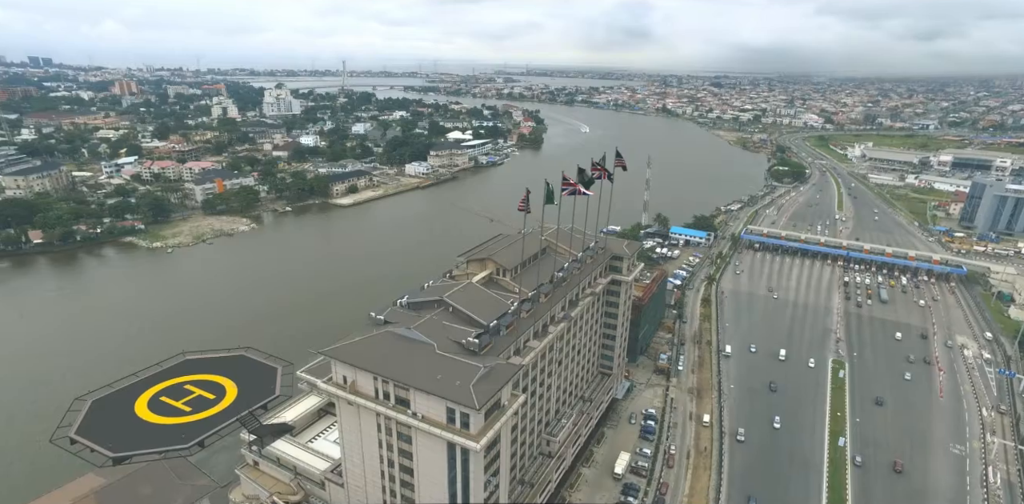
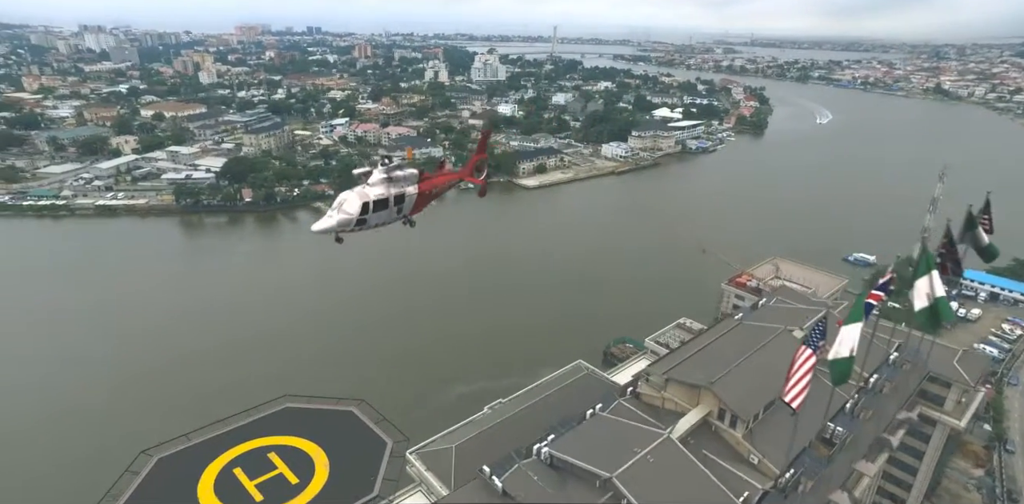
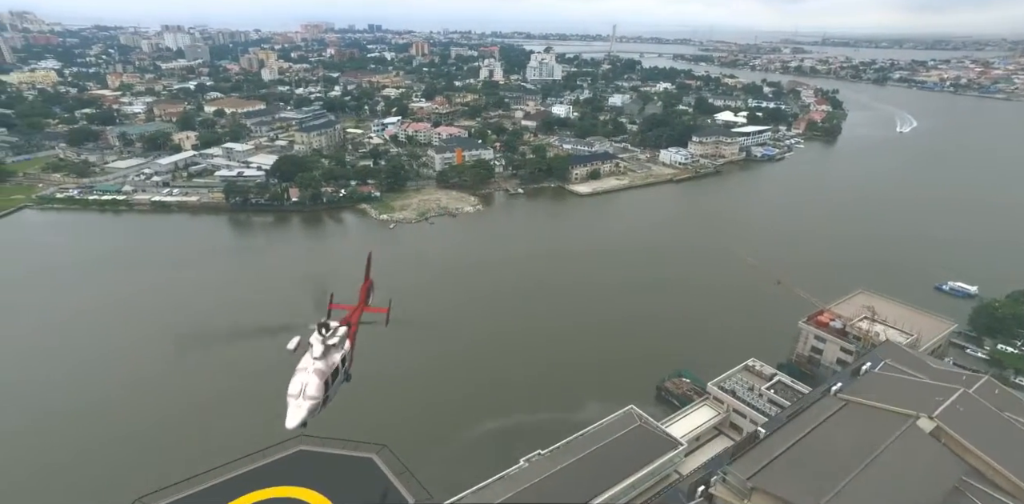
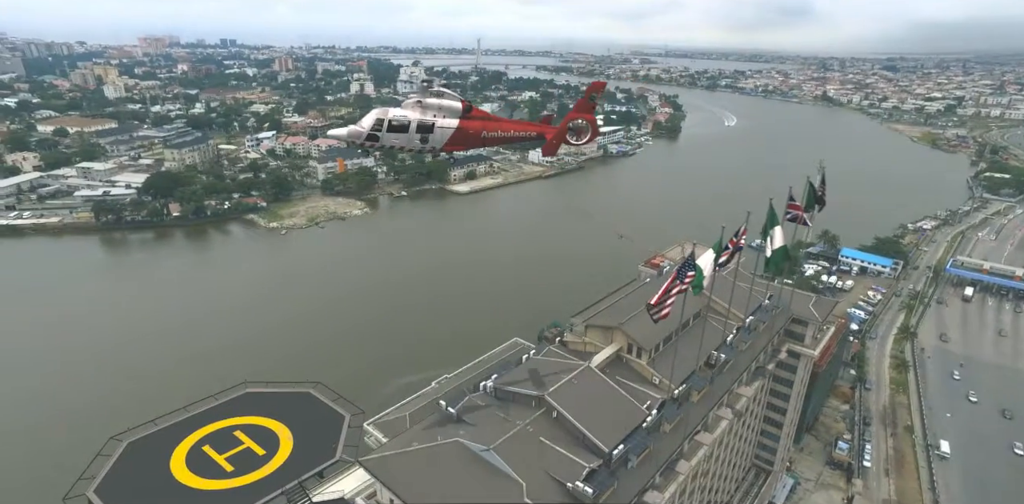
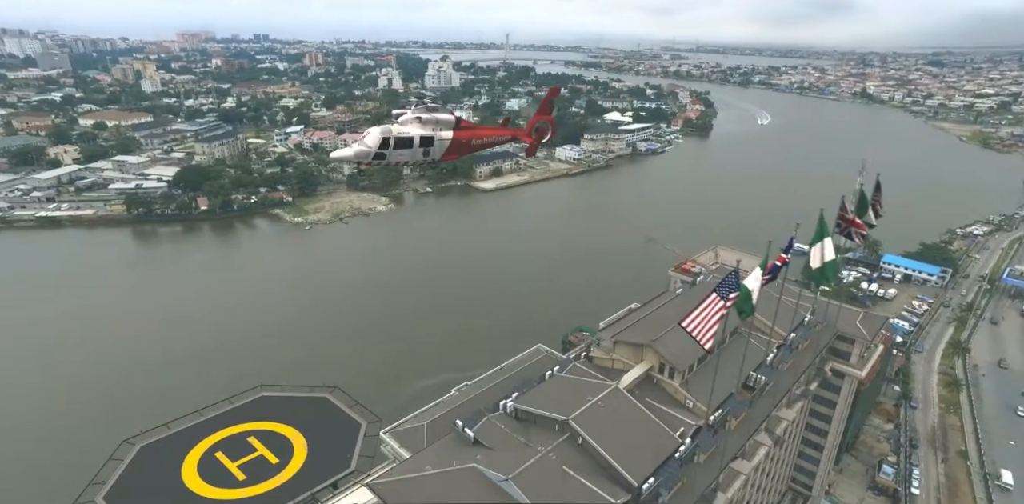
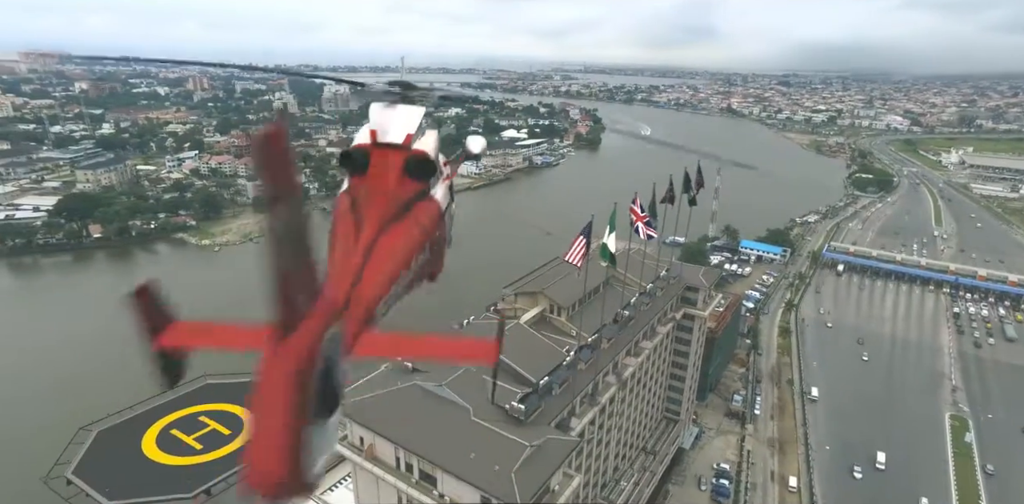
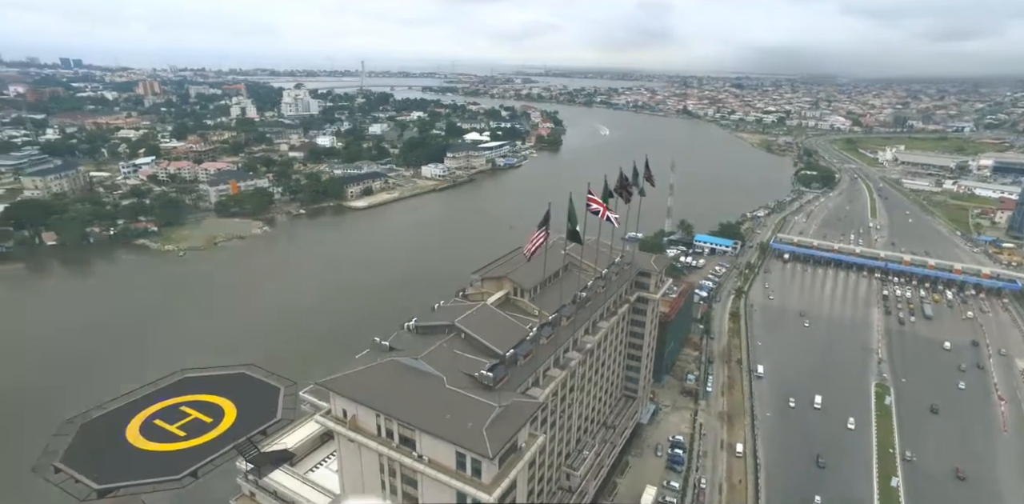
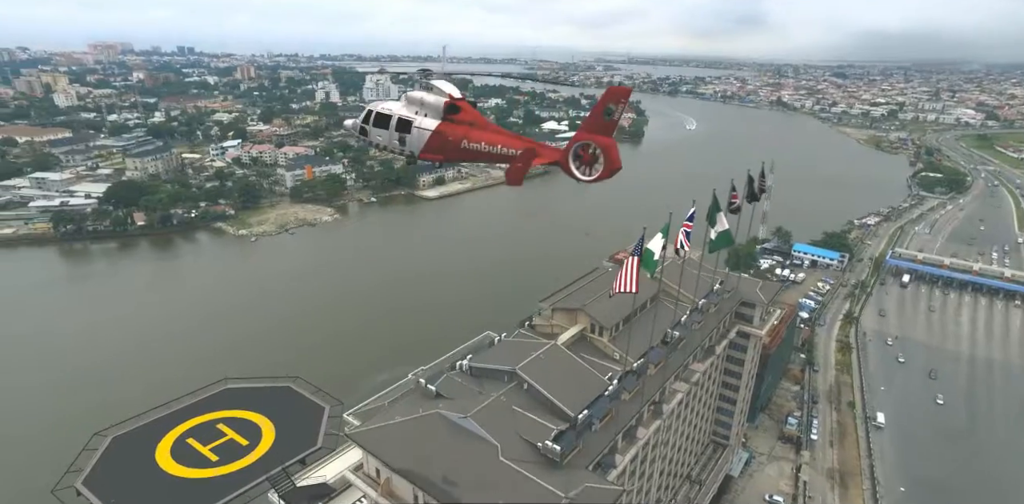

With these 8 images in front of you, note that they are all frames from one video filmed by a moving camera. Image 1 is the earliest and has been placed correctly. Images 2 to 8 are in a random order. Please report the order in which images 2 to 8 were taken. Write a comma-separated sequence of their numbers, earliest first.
7, 6, 8, 4, 5, 2, 3
